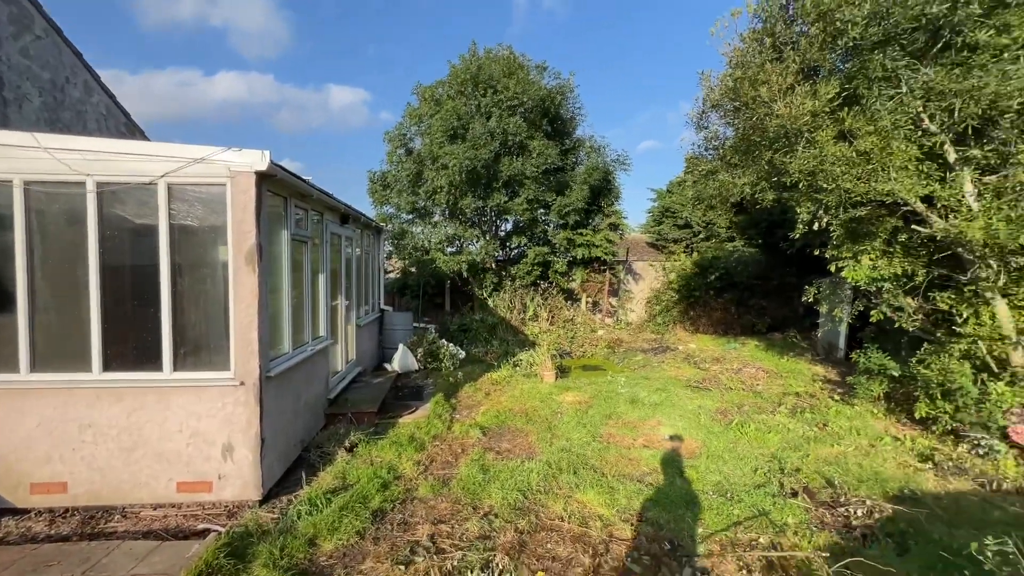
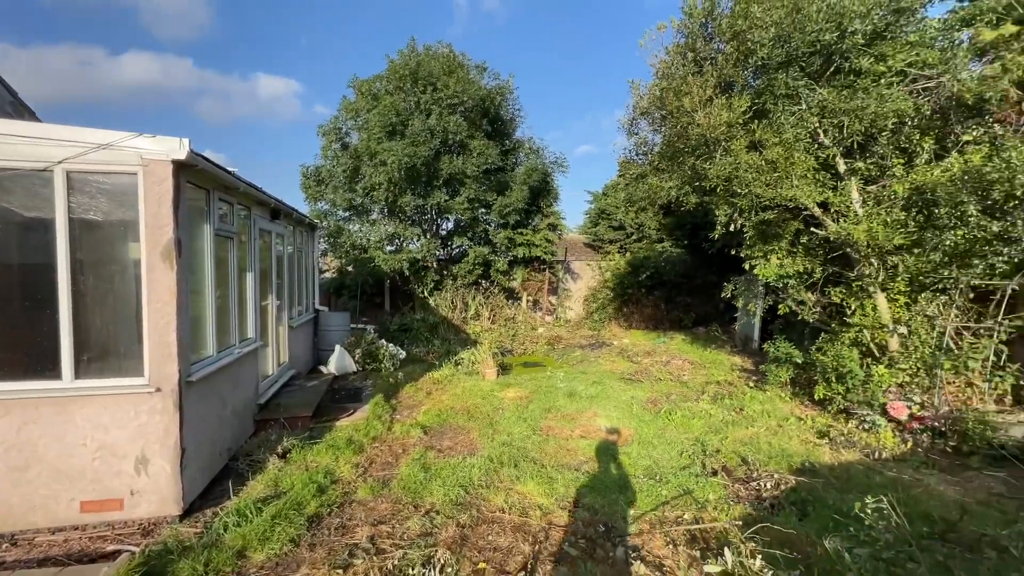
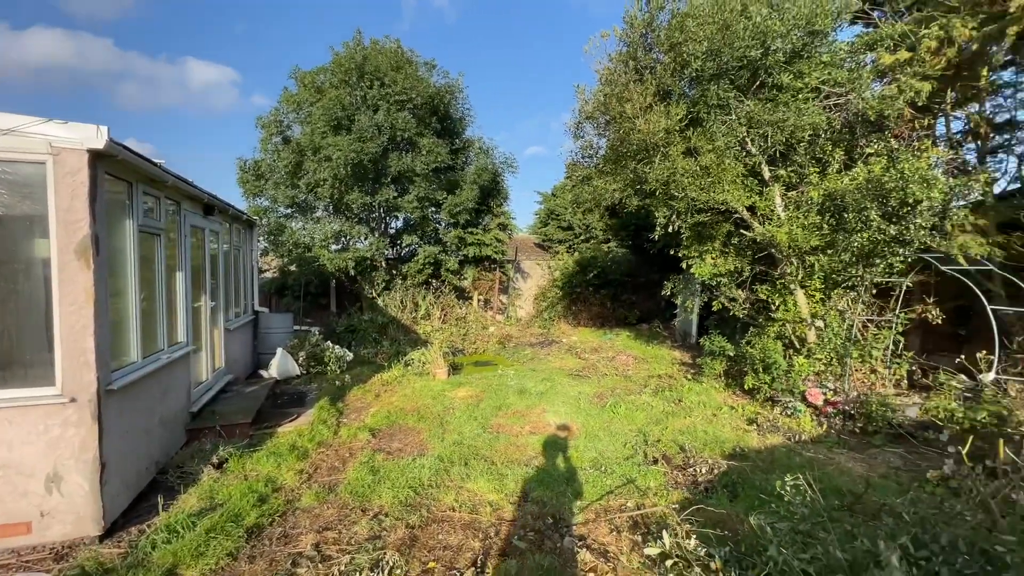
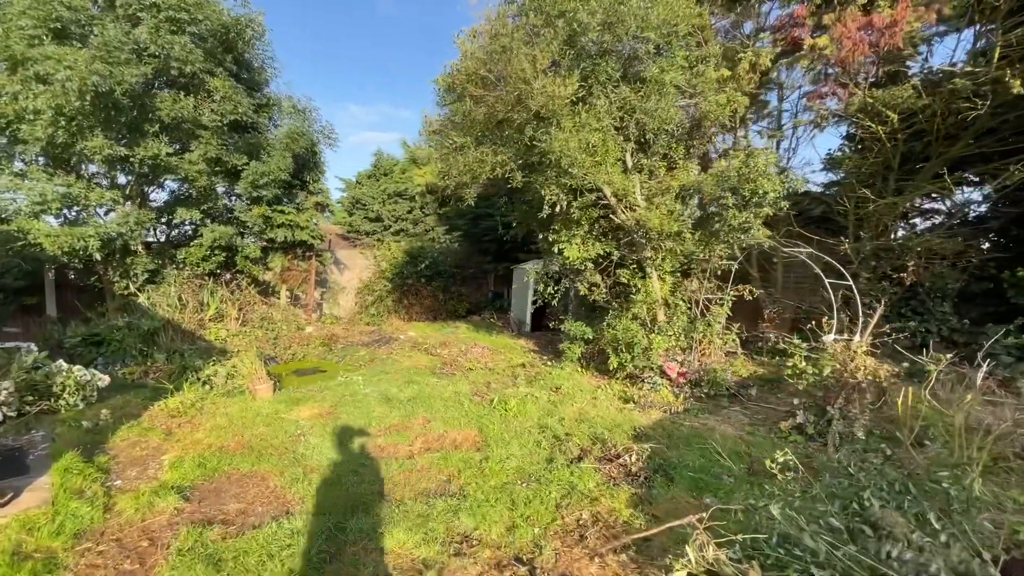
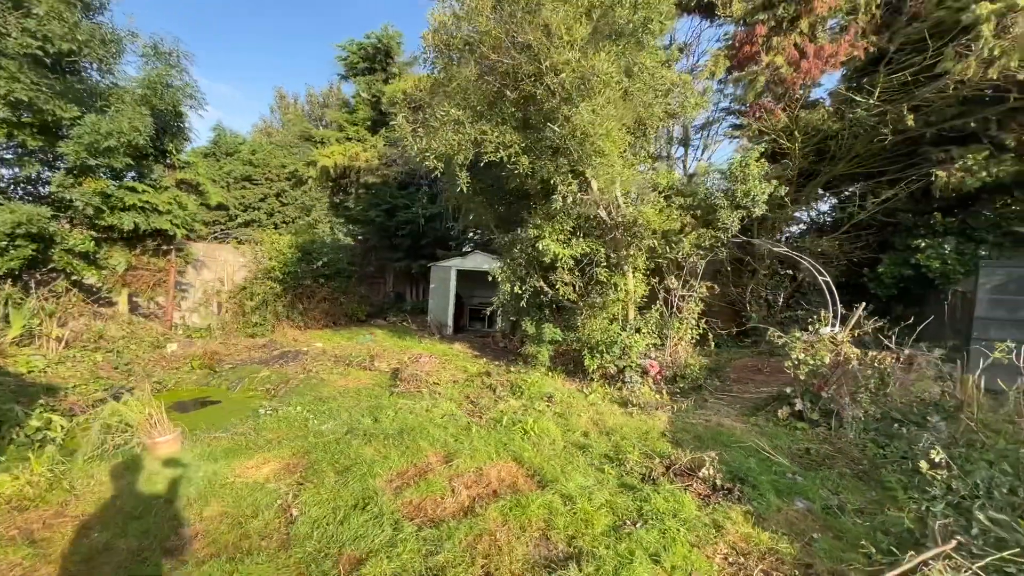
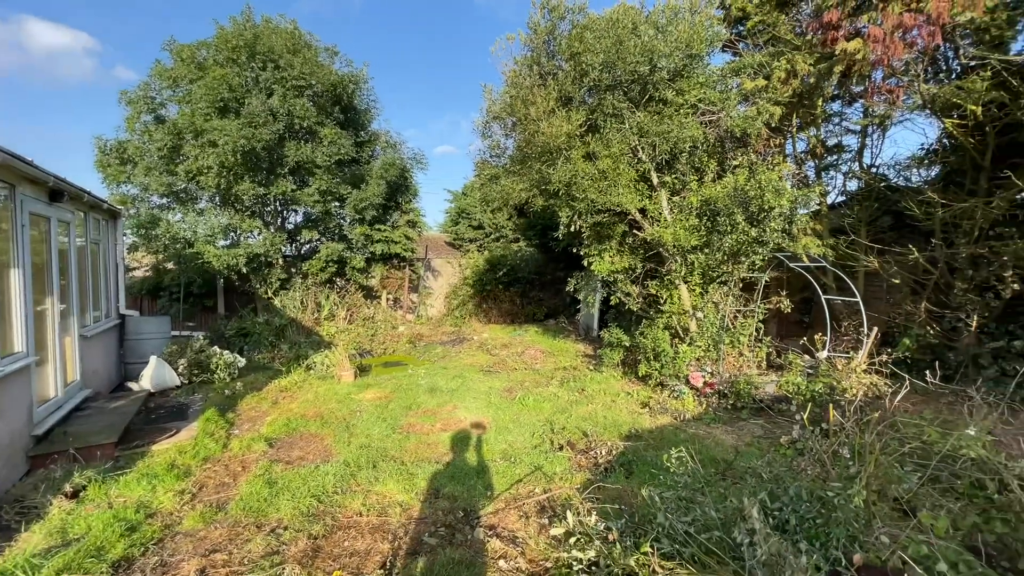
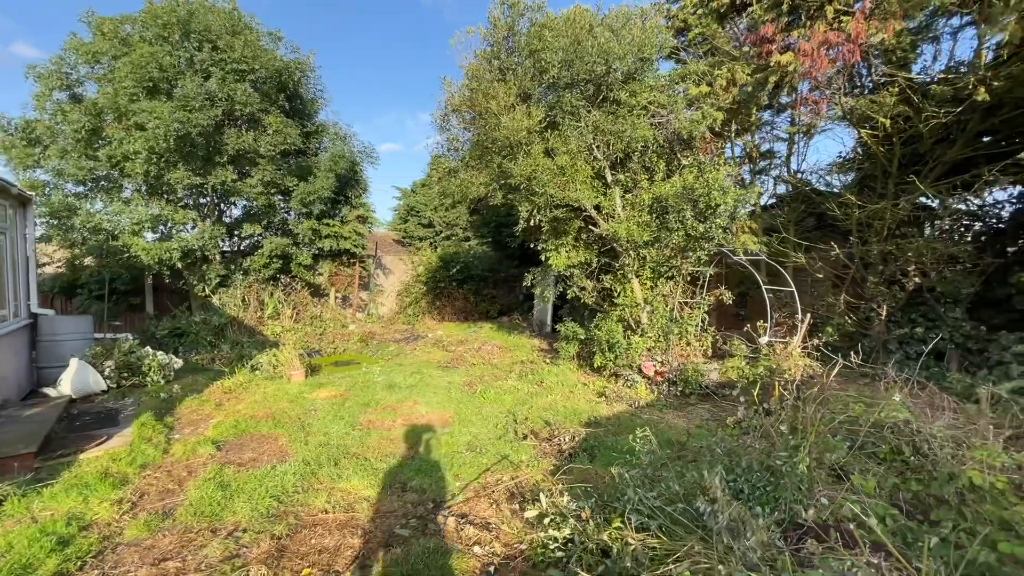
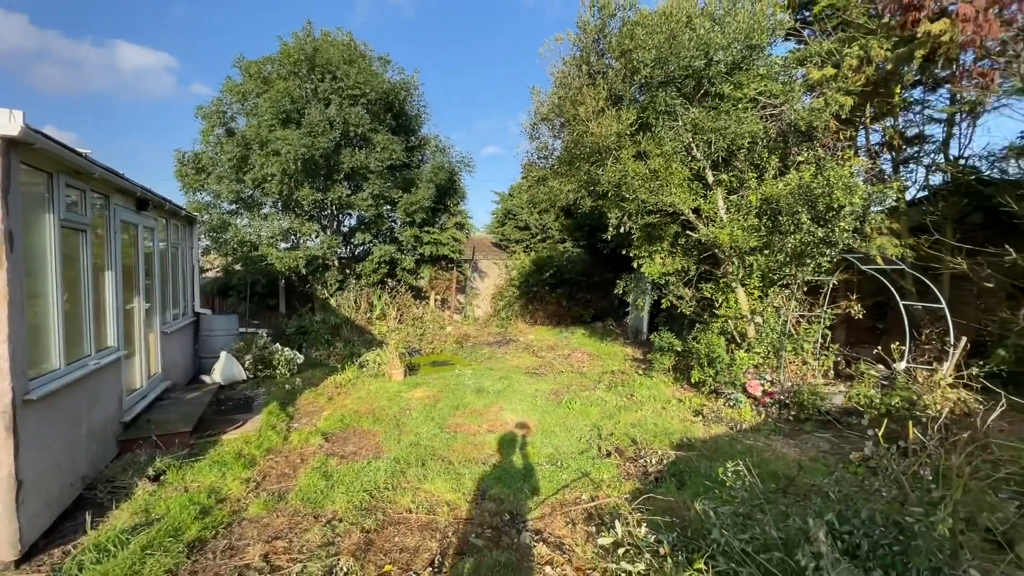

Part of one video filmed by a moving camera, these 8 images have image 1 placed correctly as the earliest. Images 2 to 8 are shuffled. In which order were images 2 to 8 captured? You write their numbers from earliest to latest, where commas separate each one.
2, 3, 8, 6, 7, 4, 5
